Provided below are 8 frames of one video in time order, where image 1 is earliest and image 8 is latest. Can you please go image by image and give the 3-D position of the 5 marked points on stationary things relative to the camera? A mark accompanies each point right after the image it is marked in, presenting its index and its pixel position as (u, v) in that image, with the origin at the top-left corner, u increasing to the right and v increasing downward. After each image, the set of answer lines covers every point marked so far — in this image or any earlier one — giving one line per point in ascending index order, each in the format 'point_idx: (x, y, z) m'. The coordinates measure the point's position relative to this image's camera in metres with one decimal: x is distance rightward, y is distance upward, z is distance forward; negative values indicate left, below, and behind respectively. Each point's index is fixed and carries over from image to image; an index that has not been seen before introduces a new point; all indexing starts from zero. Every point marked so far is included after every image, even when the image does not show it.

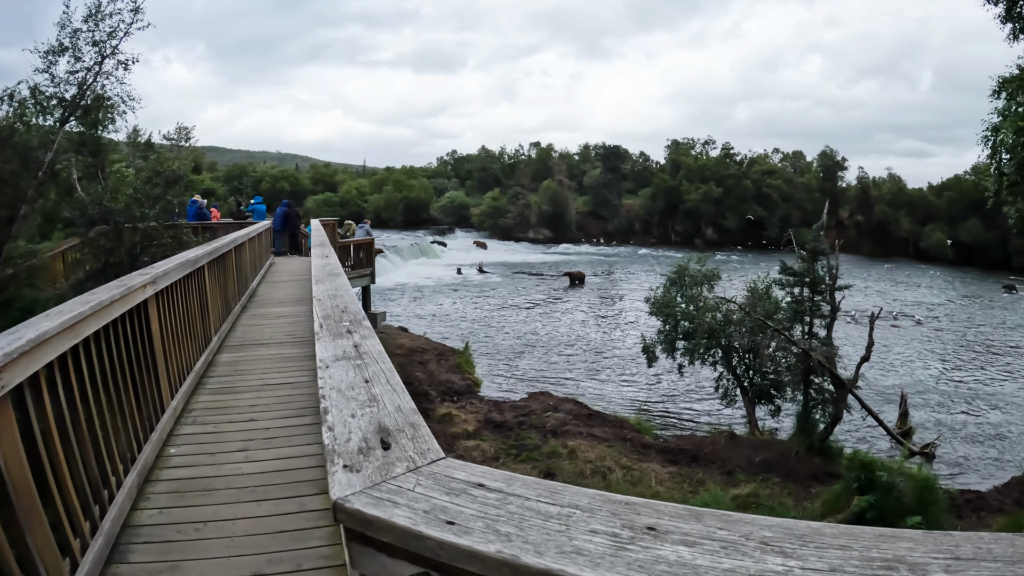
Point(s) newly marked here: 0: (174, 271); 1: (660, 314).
0: (-2.2, +0.1, +4.2) m
1: (+3.8, -0.7, +17.0) m
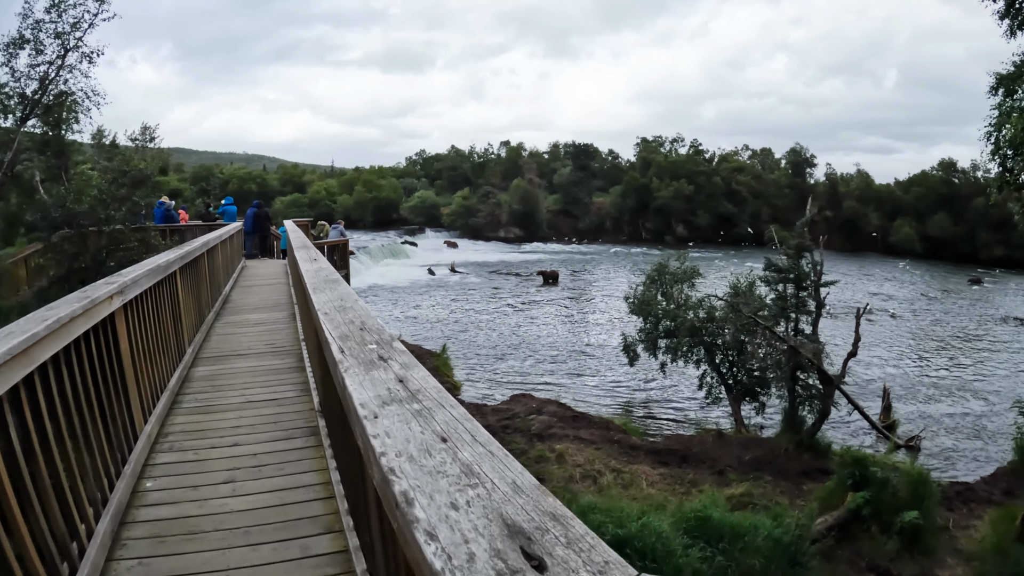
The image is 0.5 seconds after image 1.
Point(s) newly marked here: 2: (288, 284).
0: (-2.1, +0.1, +3.7) m
1: (+3.3, -0.7, +16.8) m
2: (-3.7, +0.1, +10.7) m
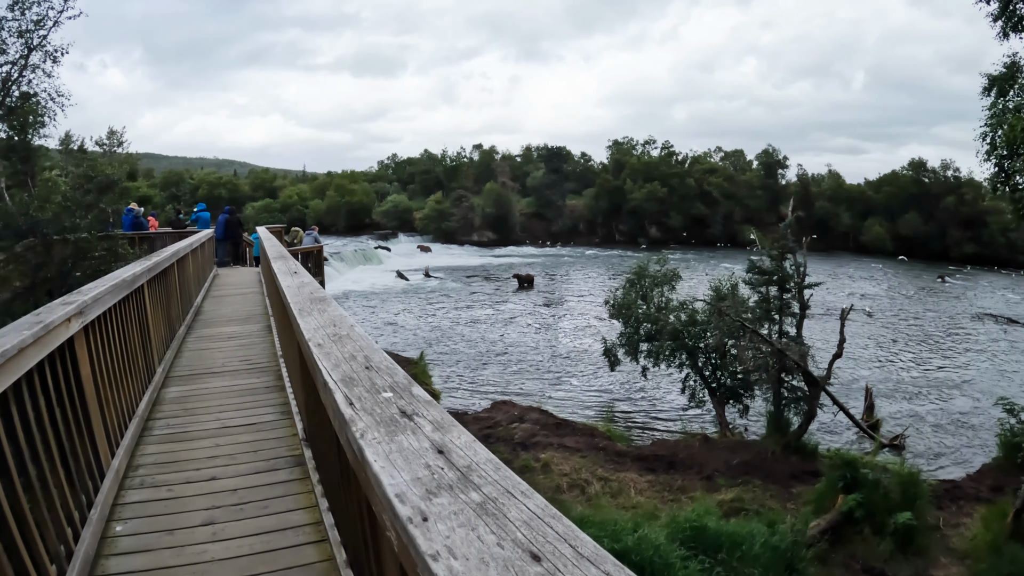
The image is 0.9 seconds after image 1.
0: (-2.1, 0.0, +3.3) m
1: (+2.8, -0.8, +16.6) m
2: (-3.9, -0.1, +10.3) m
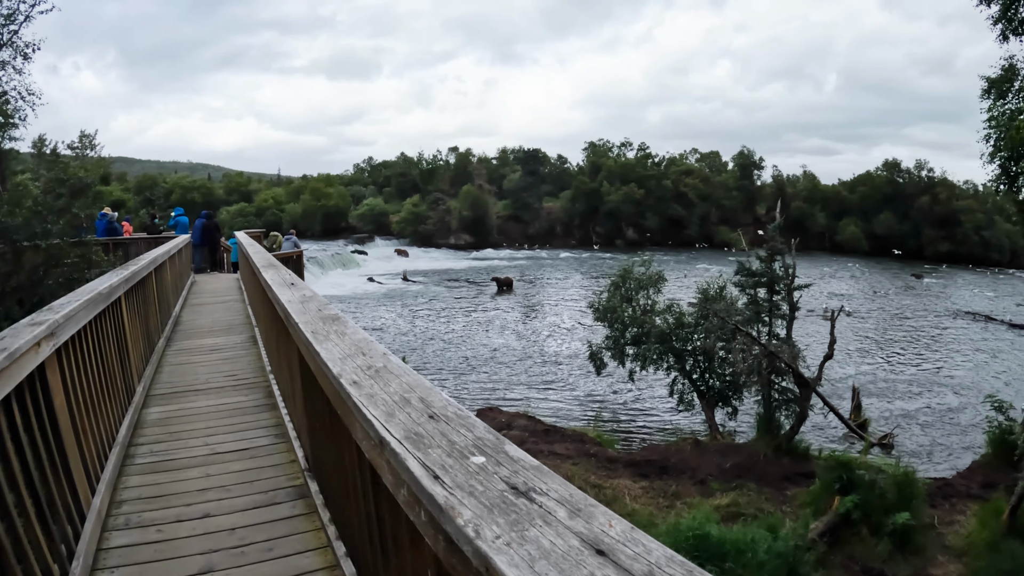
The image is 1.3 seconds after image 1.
0: (-2.0, -0.1, +3.0) m
1: (+2.5, -0.8, +16.4) m
2: (-4.0, -0.2, +9.8) m
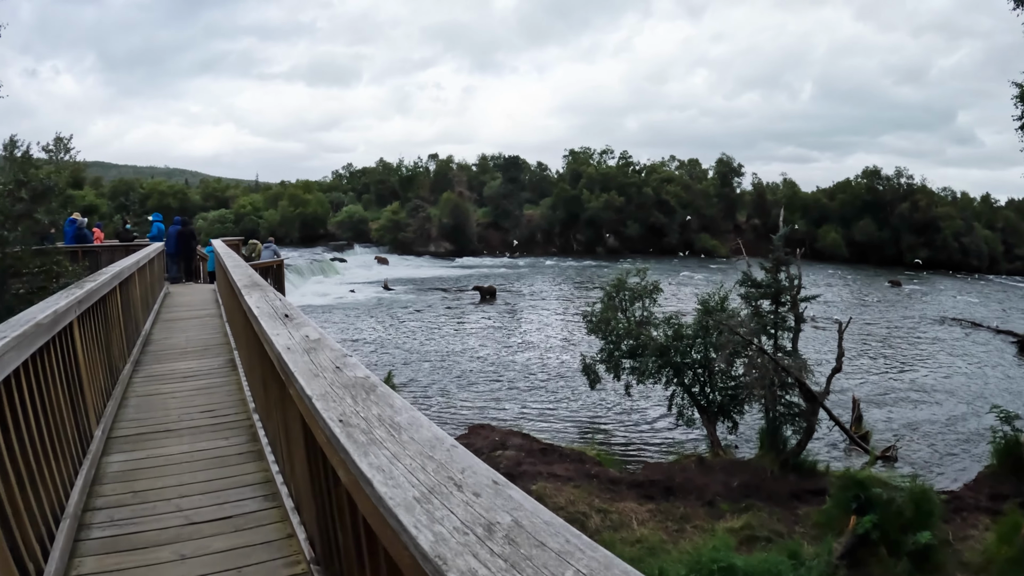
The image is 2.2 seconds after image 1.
0: (-1.7, -0.2, +2.3) m
1: (+2.3, -1.1, +15.8) m
2: (-4.0, -0.4, +9.0) m
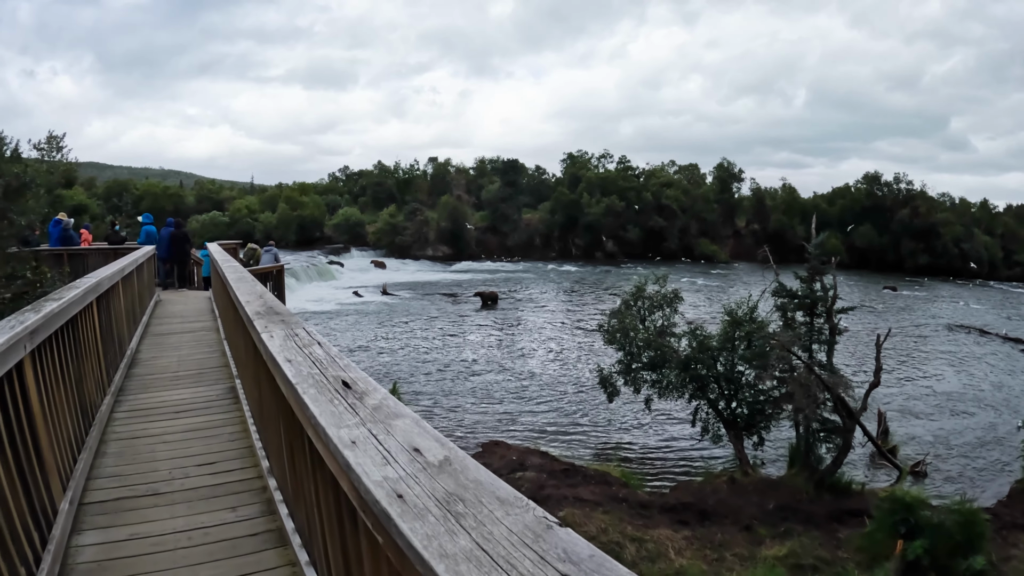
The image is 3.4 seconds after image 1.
0: (-1.3, -0.3, +1.5) m
1: (+2.6, -1.3, +15.1) m
2: (-3.6, -0.5, +8.3) m
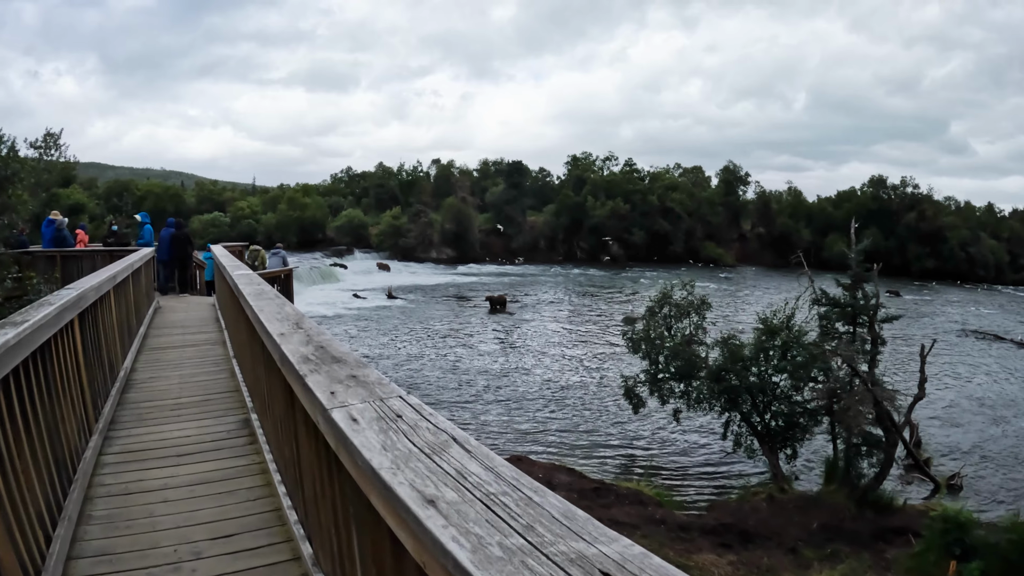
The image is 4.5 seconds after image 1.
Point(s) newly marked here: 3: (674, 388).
0: (-0.8, -0.4, +1.0) m
1: (+3.1, -1.4, +14.5) m
2: (-3.1, -0.6, +7.7) m
3: (+3.6, -2.1, +14.5) m
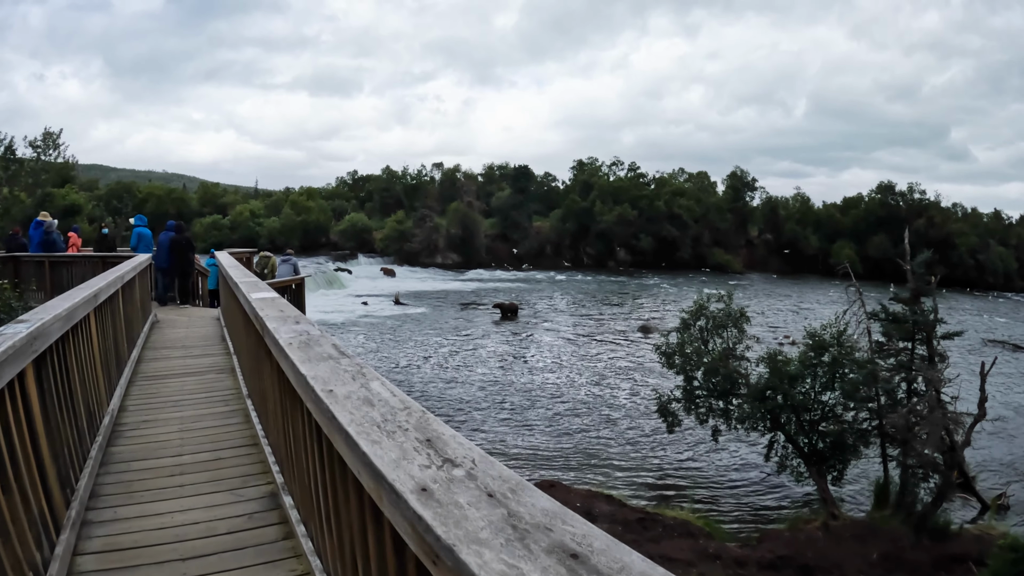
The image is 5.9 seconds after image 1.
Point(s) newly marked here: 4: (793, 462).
0: (-0.1, -0.6, +0.4) m
1: (+3.8, -1.7, +13.9) m
2: (-2.4, -0.8, +7.1) m
3: (+4.3, -2.4, +13.9) m
4: (+5.5, -3.4, +13.0) m
